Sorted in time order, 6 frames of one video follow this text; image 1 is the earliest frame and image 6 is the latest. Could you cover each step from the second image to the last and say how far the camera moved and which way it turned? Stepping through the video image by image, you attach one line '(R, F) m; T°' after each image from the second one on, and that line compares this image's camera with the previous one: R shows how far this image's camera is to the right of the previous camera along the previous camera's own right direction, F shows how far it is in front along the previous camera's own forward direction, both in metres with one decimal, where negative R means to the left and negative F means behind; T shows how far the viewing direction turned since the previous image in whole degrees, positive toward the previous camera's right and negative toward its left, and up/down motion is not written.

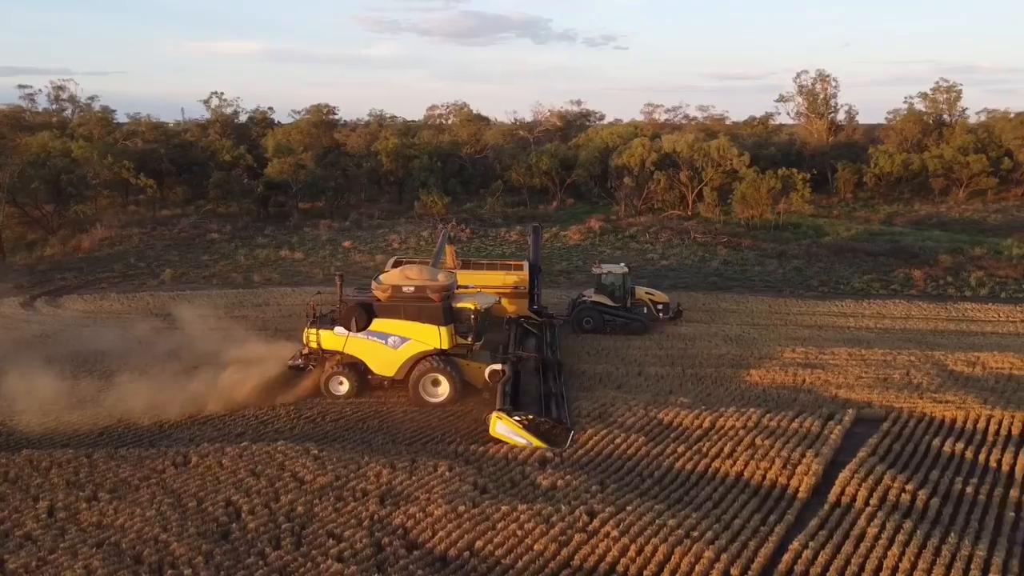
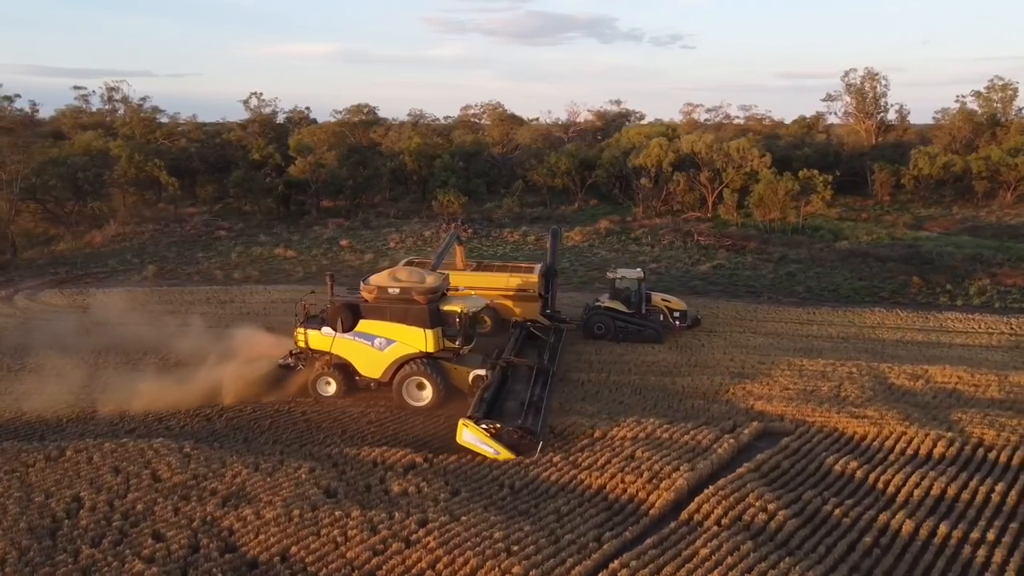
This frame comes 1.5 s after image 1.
(+2.0, +0.2) m; -4°
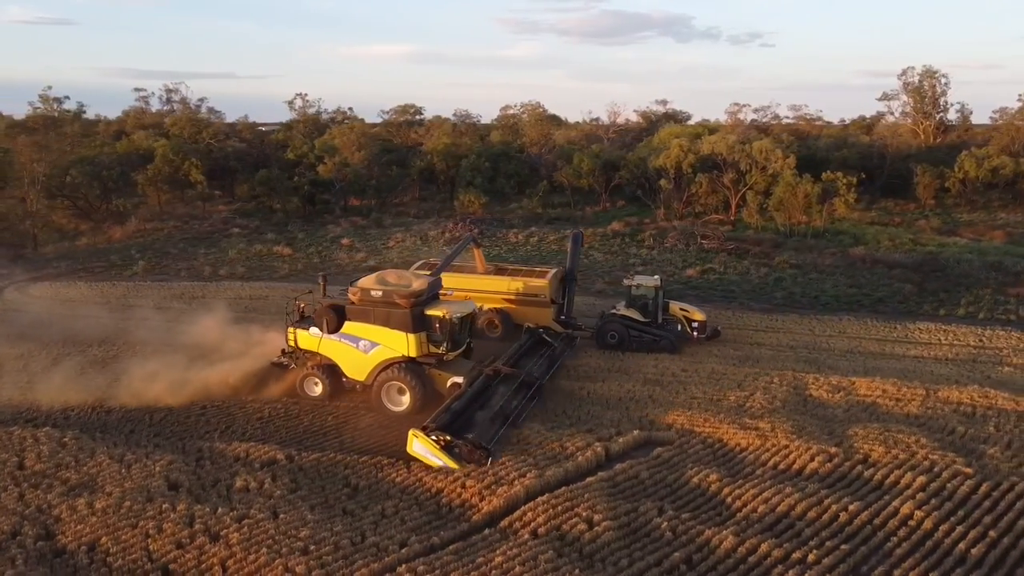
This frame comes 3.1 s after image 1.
(+2.3, +0.1) m; -5°
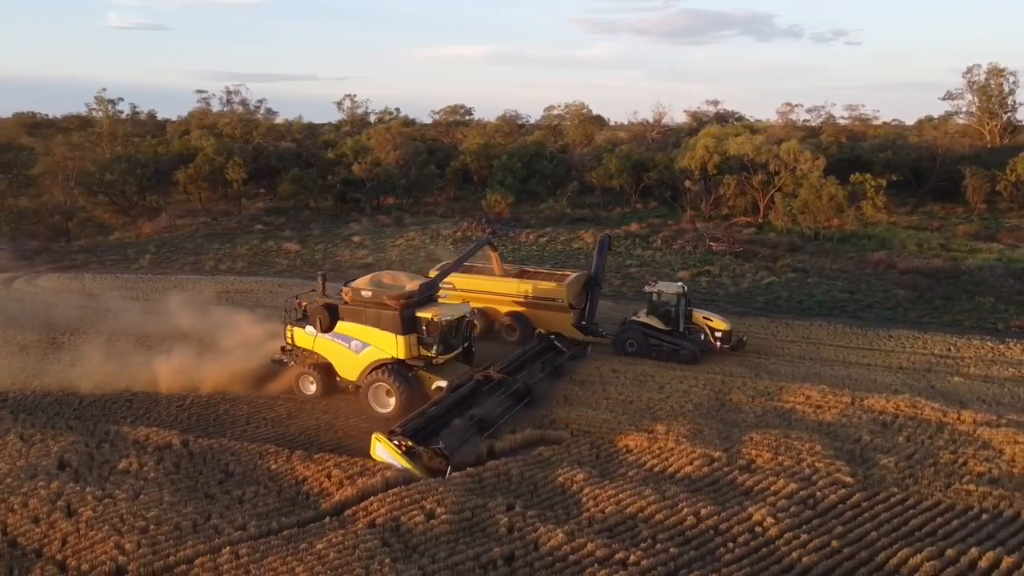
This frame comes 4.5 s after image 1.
(+2.1, 0.0) m; -5°
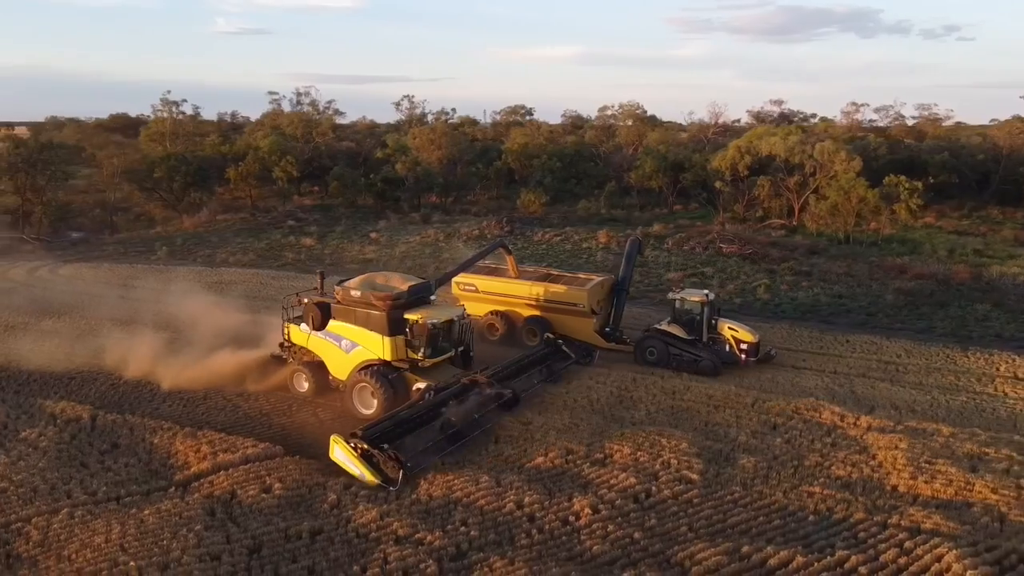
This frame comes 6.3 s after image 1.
(+2.4, -0.2) m; -6°
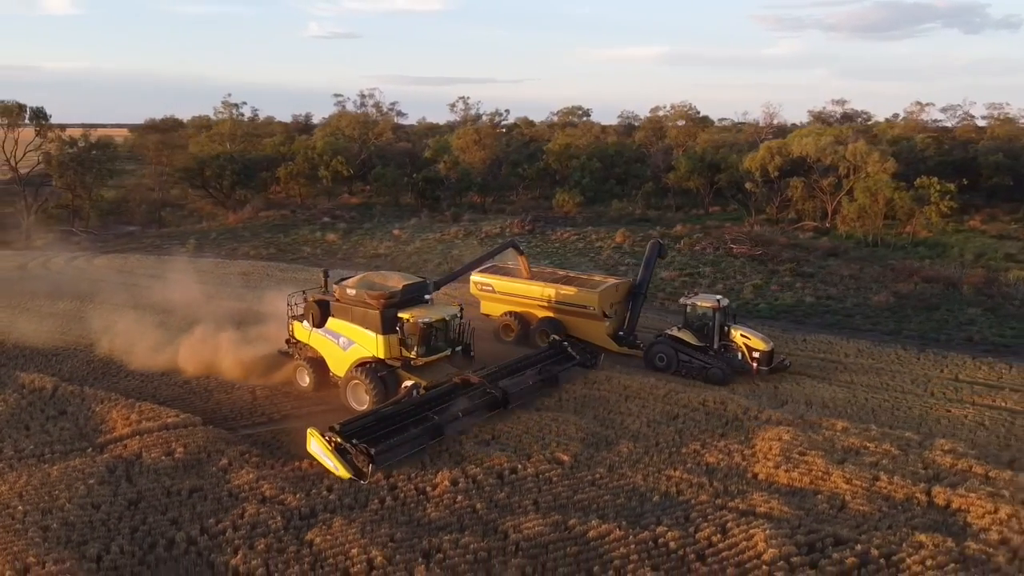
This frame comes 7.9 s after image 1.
(+2.1, -0.5) m; -6°
